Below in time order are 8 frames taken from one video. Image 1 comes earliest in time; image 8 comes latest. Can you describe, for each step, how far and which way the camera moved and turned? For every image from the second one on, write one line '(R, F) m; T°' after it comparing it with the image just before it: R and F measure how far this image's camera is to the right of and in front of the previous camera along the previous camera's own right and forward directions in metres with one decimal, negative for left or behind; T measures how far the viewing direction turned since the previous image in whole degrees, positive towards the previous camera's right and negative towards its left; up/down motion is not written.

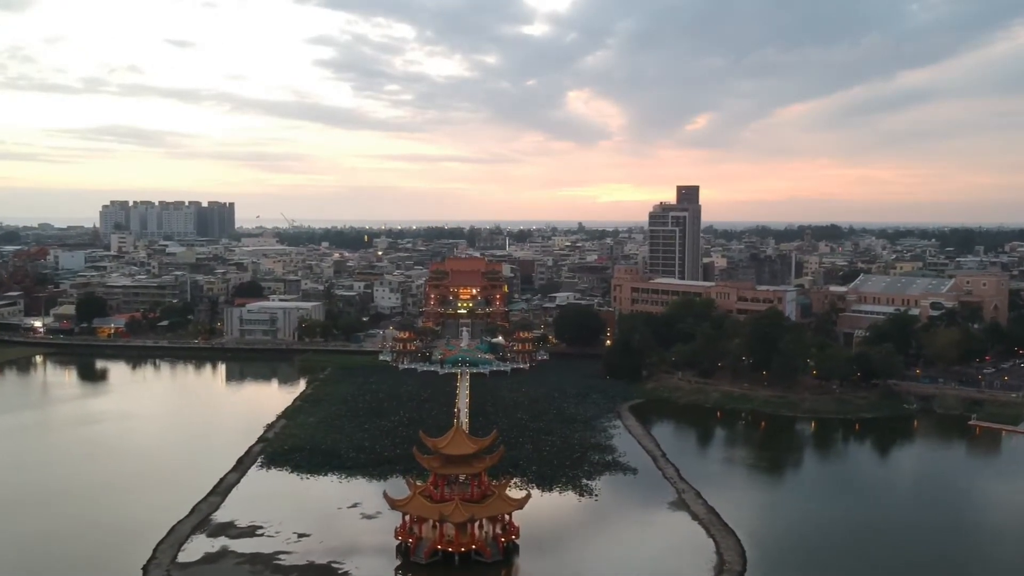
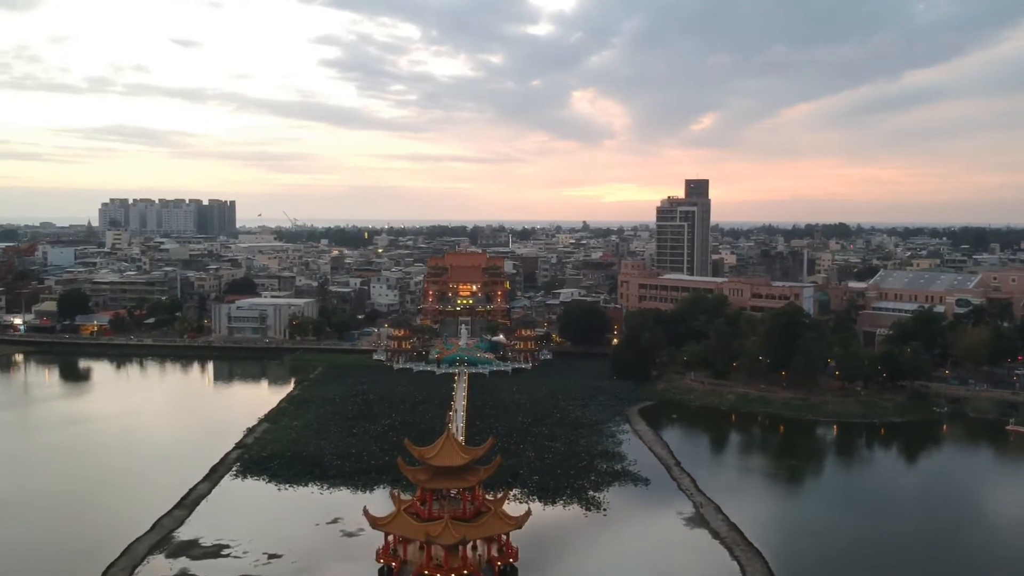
(+0.1, +2.2) m; 0°
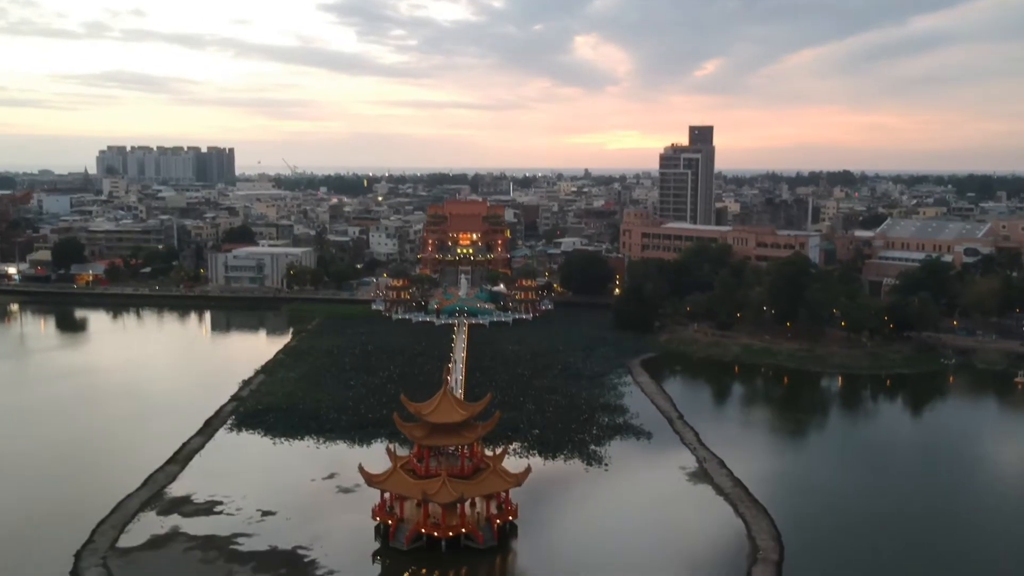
(0.0, +0.7) m; 0°
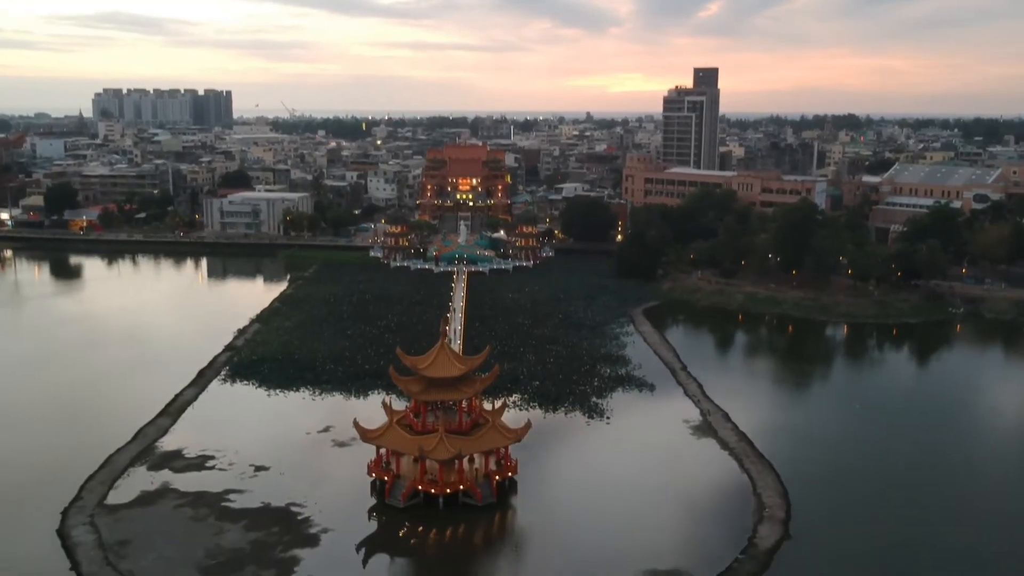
(0.0, +0.6) m; 0°
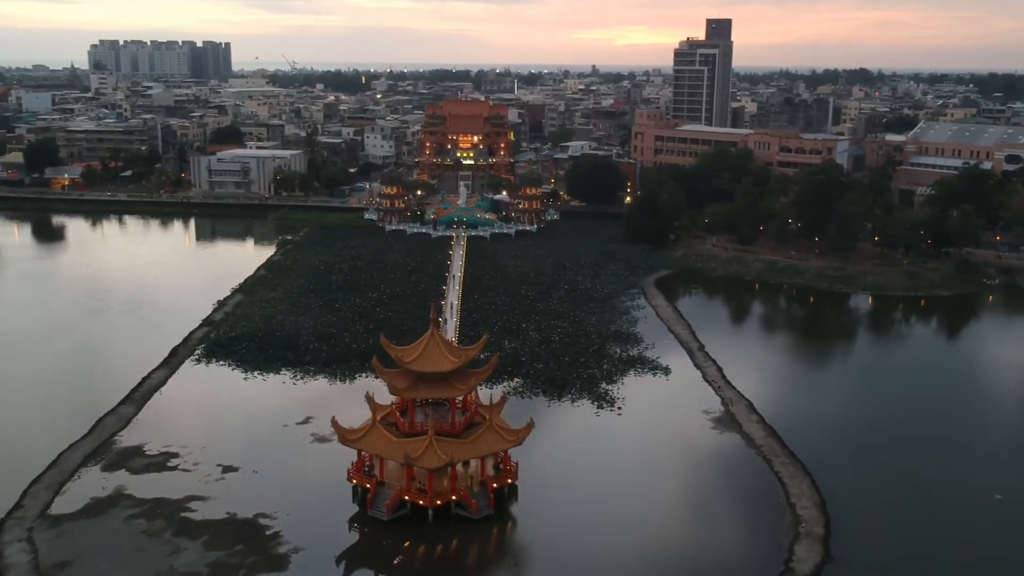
(0.0, +2.0) m; 0°
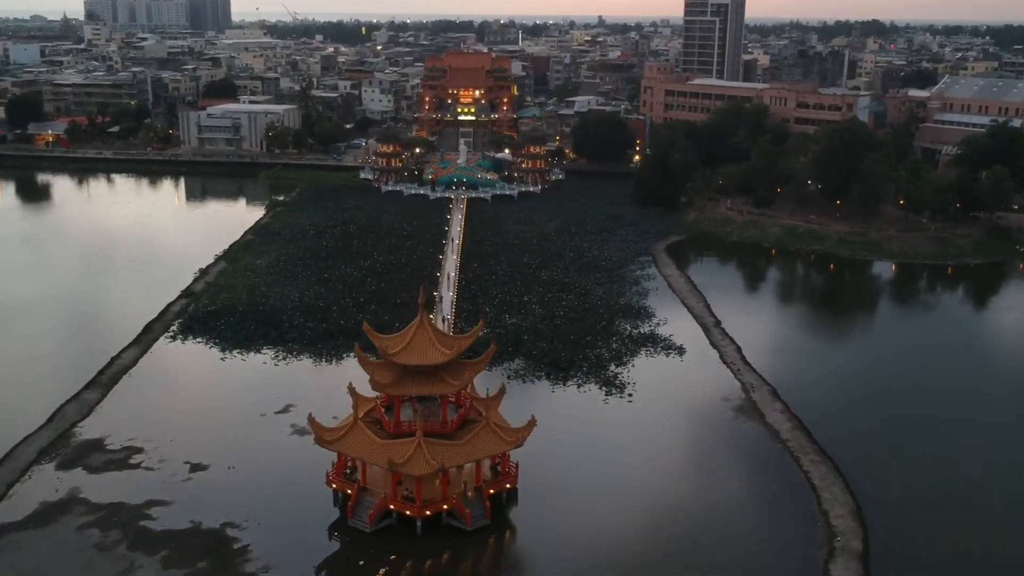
(+0.1, +1.6) m; 0°
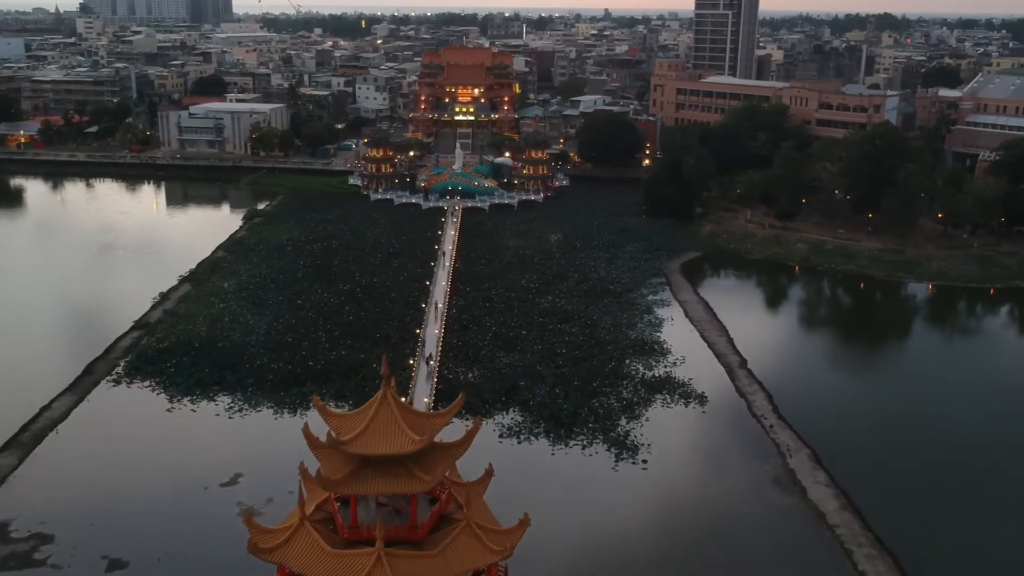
(+0.2, +2.5) m; 0°
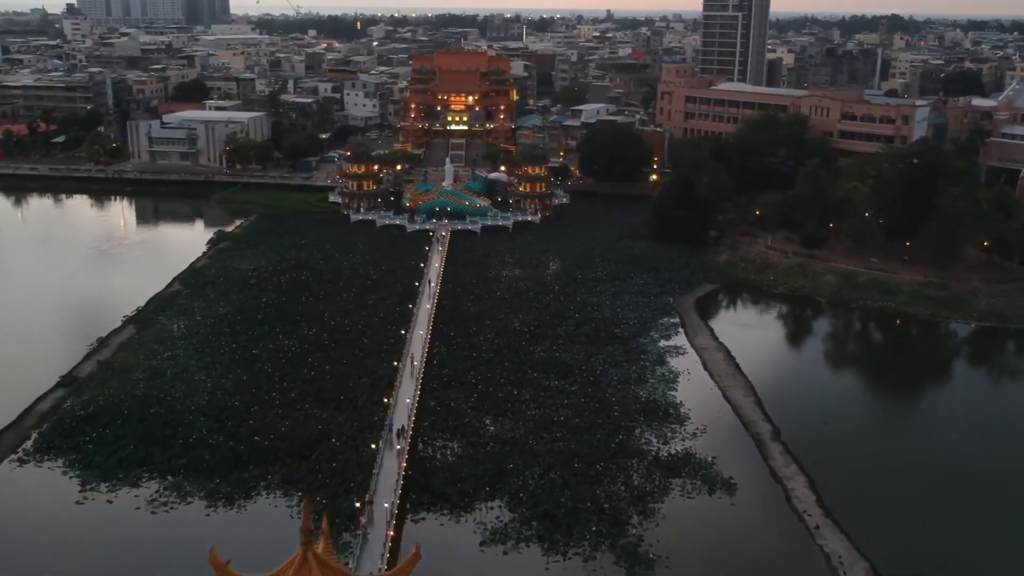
(+0.2, +2.7) m; 0°
